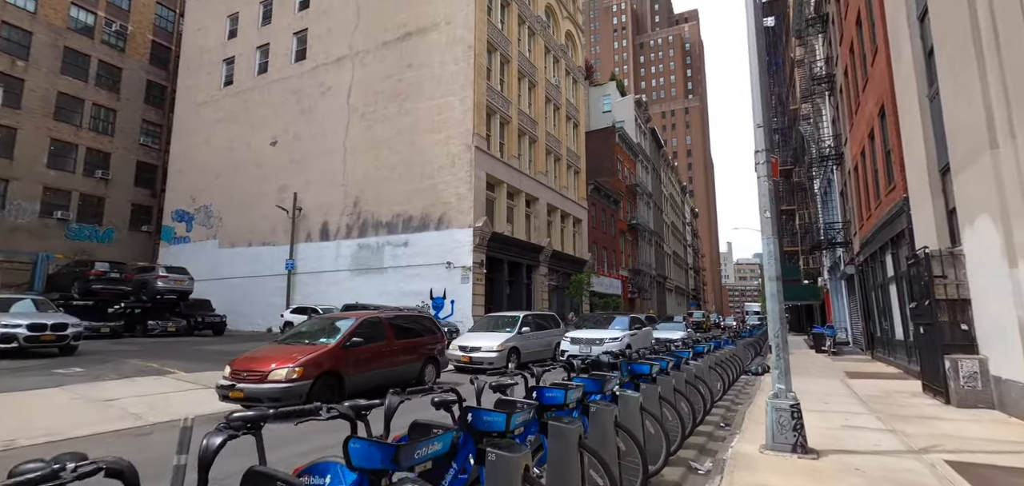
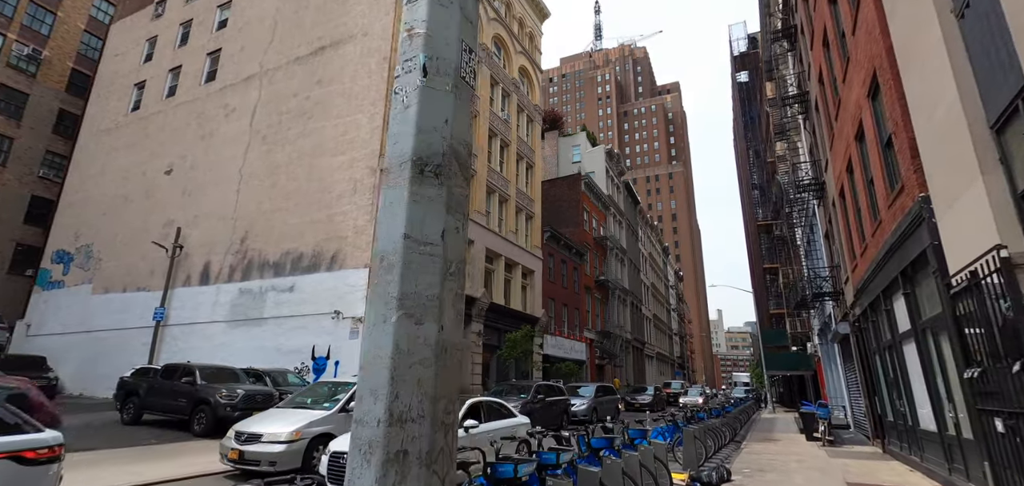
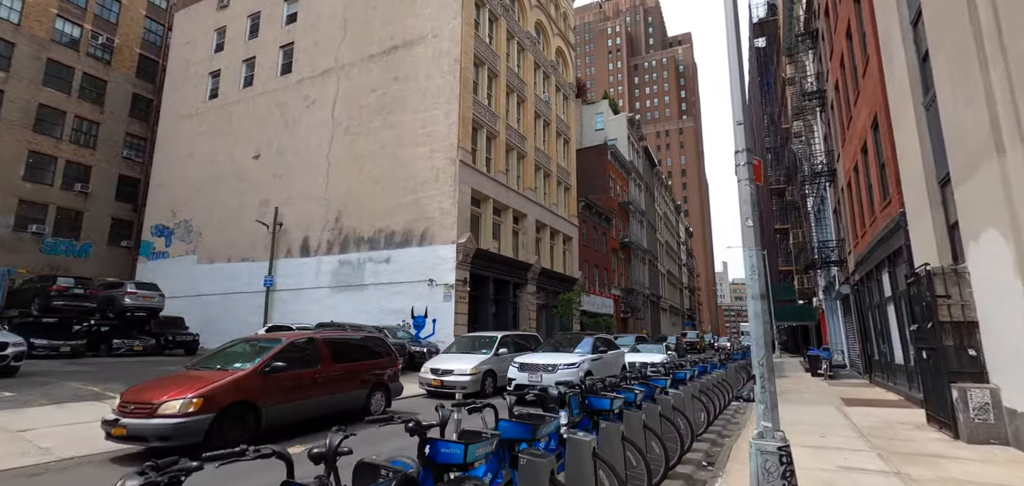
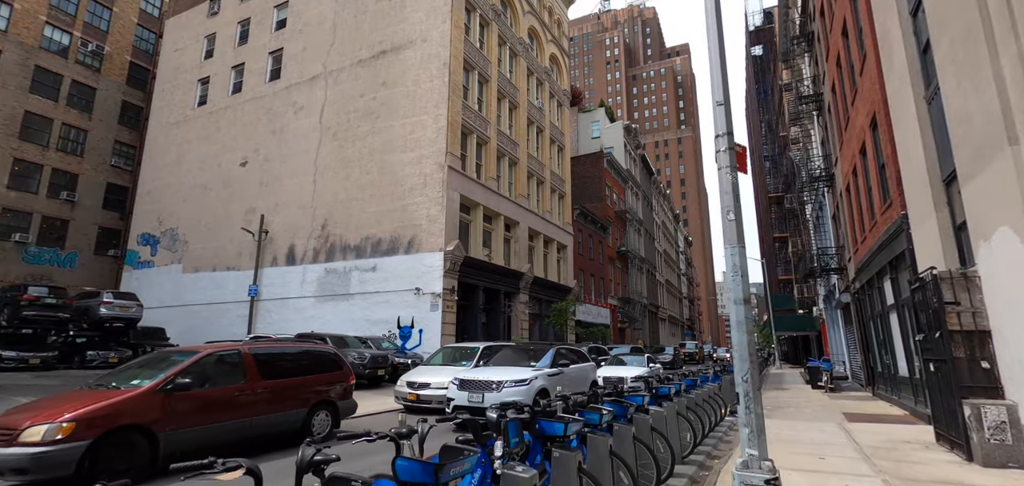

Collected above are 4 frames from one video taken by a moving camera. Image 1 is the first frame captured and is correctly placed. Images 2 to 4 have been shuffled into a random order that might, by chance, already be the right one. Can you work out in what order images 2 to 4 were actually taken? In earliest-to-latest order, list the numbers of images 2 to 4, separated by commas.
3, 4, 2
